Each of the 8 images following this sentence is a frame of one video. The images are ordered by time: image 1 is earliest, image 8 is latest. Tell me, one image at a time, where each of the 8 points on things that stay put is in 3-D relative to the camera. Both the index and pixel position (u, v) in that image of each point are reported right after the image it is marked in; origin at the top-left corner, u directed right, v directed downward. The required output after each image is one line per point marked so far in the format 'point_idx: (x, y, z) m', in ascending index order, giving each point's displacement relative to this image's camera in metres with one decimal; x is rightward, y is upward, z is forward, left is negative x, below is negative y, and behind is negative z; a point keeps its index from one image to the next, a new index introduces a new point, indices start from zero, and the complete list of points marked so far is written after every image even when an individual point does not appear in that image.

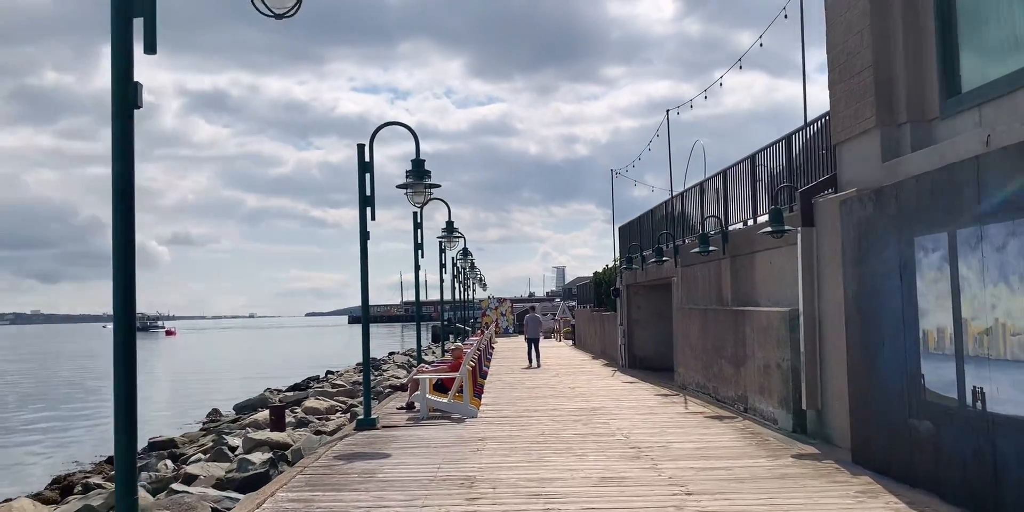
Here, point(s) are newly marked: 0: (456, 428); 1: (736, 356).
0: (-0.8, -2.4, +12.4) m
1: (+3.5, -1.5, +13.8) m
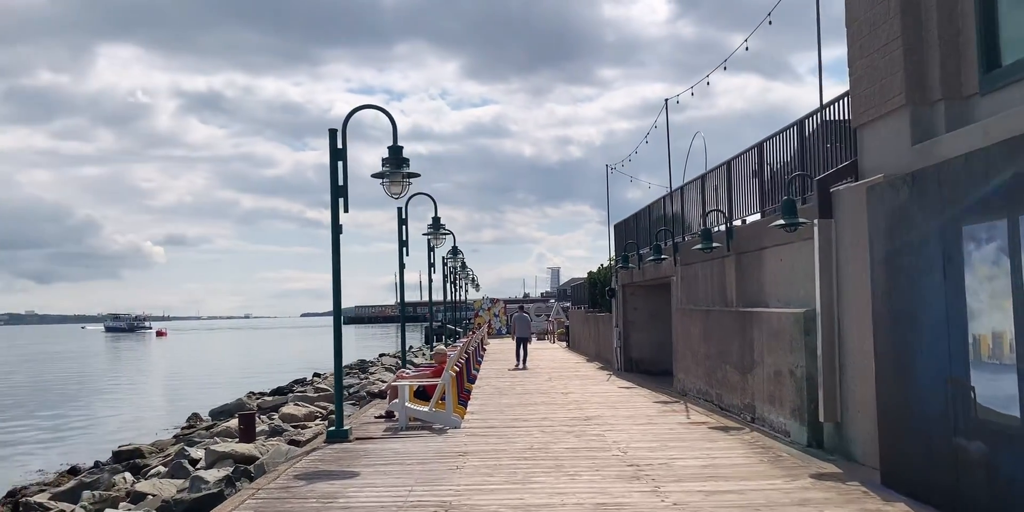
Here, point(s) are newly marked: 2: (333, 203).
0: (-1.0, -2.3, +11.3) m
1: (+3.3, -1.5, +12.7) m
2: (-2.3, +0.7, +11.7) m
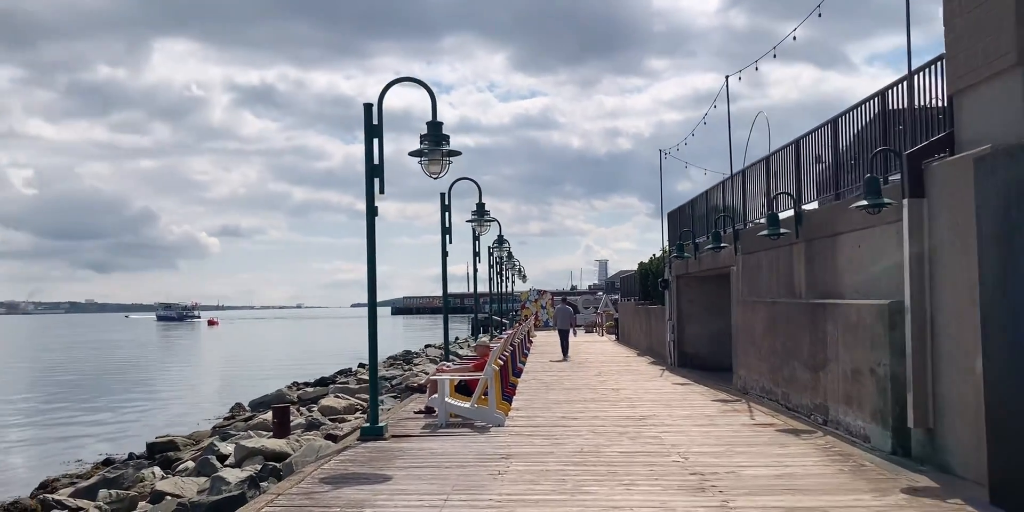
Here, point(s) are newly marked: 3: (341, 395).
0: (-0.4, -2.1, +10.4) m
1: (+3.9, -1.3, +11.6) m
2: (-1.7, +0.9, +10.9) m
3: (-3.7, -3.0, +19.6) m
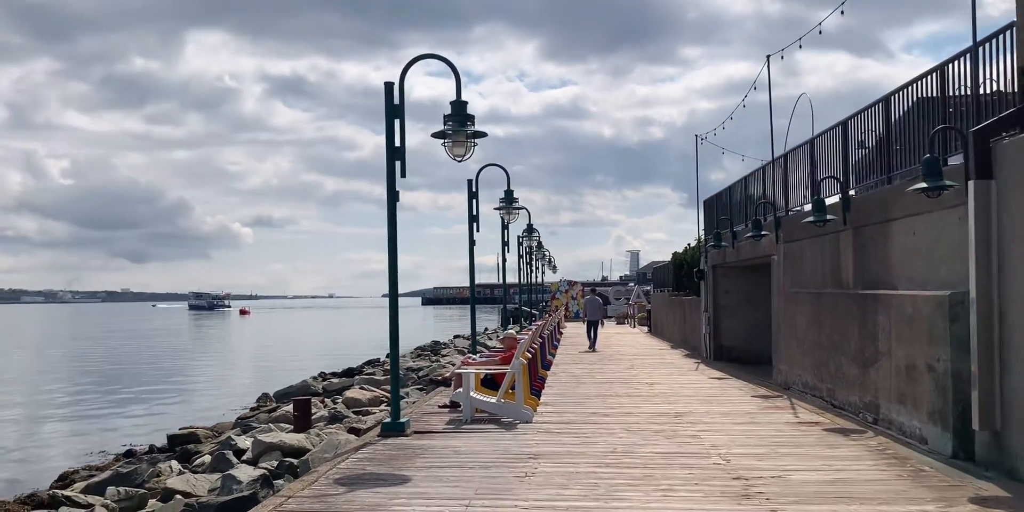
0: (-0.1, -2.0, +9.8) m
1: (+4.3, -1.2, +10.8) m
2: (-1.4, +1.1, +10.3) m
3: (-3.1, -2.8, +19.1) m
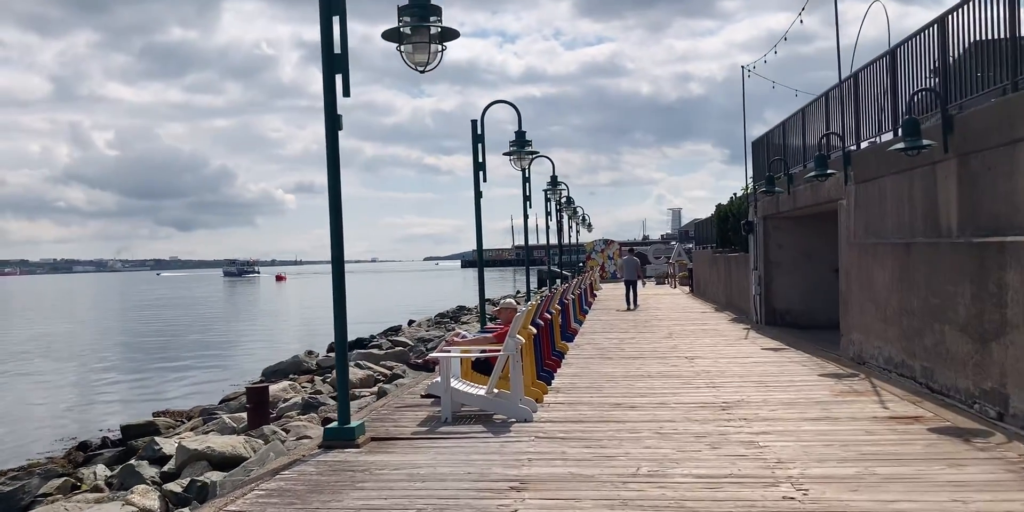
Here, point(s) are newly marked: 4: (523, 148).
0: (-0.2, -1.5, +7.2) m
1: (+4.2, -0.6, +8.0) m
2: (-1.6, +1.5, +7.6) m
3: (-2.8, -2.0, +16.6) m
4: (+0.2, +1.9, +15.6) m
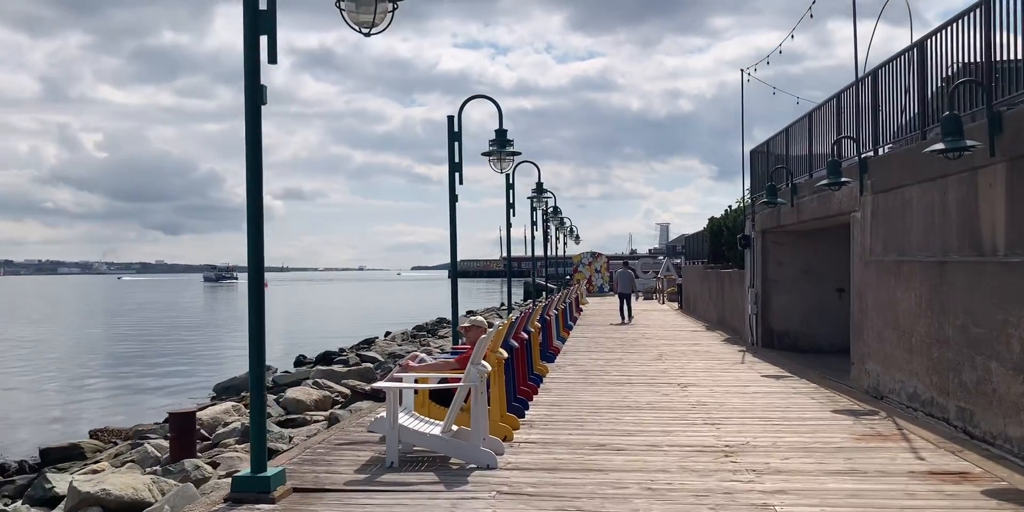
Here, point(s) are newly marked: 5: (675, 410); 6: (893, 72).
0: (-0.5, -1.6, +5.7) m
1: (+3.9, -0.8, +6.6) m
2: (-1.8, +1.5, +6.2) m
3: (-3.2, -2.1, +15.1) m
4: (-0.2, +1.7, +14.2) m
5: (+1.8, -1.6, +9.6) m
6: (+4.7, +2.2, +10.9) m
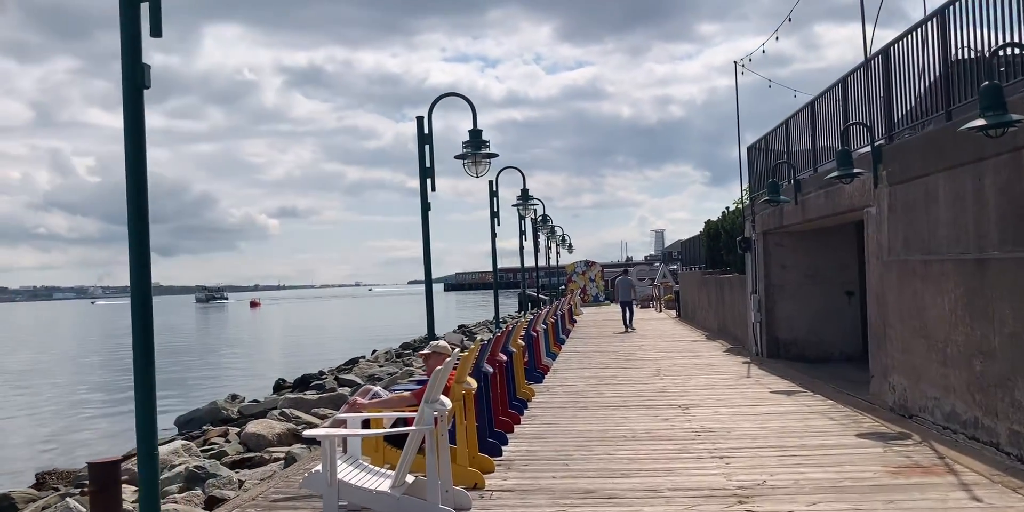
0: (-0.7, -1.7, +4.4) m
1: (+3.7, -0.7, +5.3) m
2: (-2.1, +1.3, +4.9) m
3: (-3.5, -2.4, +13.8) m
4: (-0.5, +1.6, +13.0) m
5: (+1.5, -1.7, +8.3) m
6: (+4.3, +2.2, +9.7) m
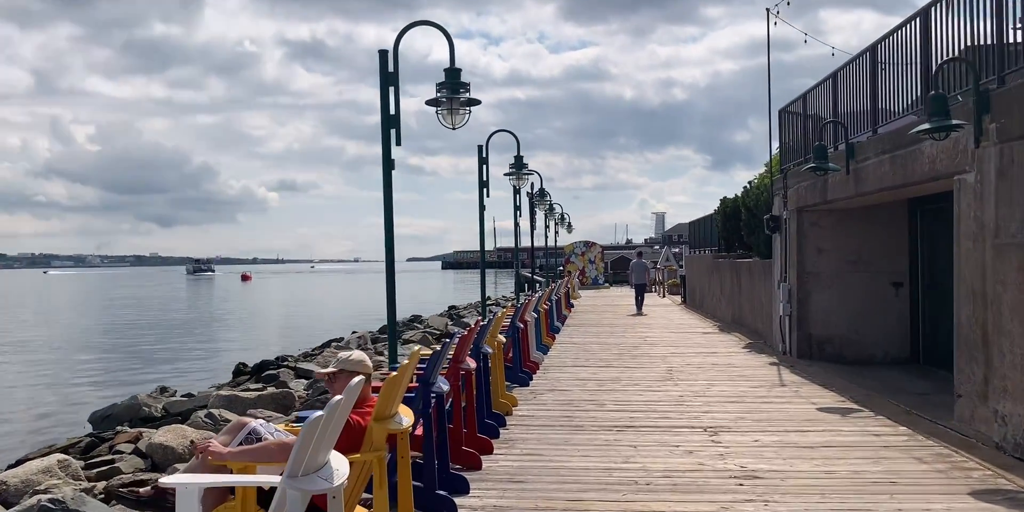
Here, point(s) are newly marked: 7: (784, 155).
0: (-0.9, -1.5, +1.9) m
1: (+3.5, -0.7, +2.8) m
2: (-2.3, +1.5, +2.3) m
3: (-3.7, -2.0, +11.3) m
4: (-0.7, +1.9, +10.4) m
5: (+1.3, -1.5, +5.8) m
6: (+4.2, +2.4, +7.1) m
7: (+4.4, +1.7, +14.7) m
